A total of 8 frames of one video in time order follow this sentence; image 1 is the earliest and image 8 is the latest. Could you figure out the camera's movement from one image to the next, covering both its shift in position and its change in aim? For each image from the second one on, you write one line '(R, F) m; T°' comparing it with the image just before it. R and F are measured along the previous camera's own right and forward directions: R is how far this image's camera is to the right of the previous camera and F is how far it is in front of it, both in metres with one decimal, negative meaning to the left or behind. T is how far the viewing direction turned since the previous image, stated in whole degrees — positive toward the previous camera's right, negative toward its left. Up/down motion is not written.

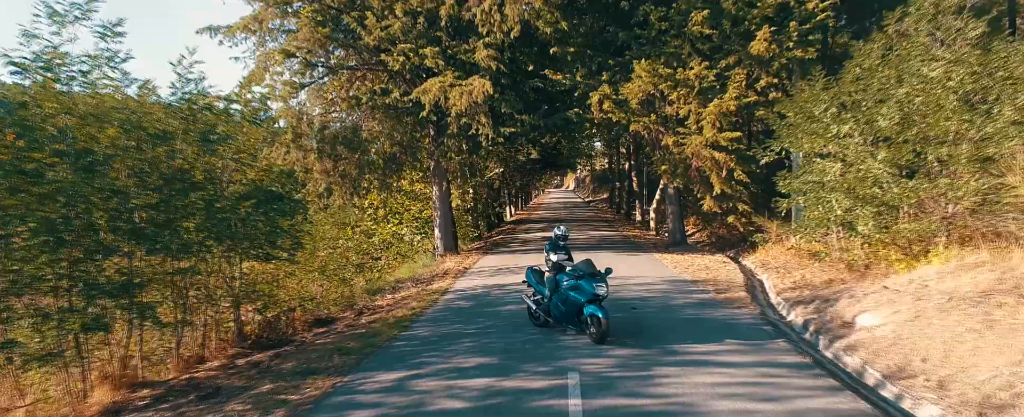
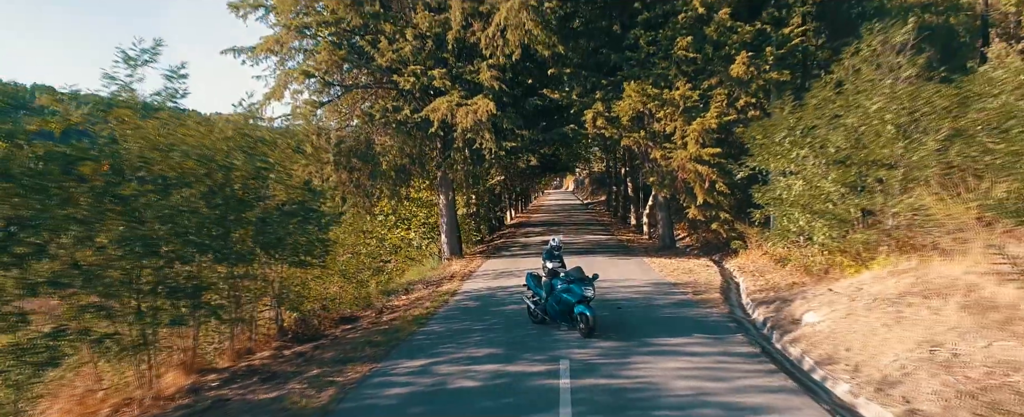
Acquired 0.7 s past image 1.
(0.0, -1.5) m; 0°
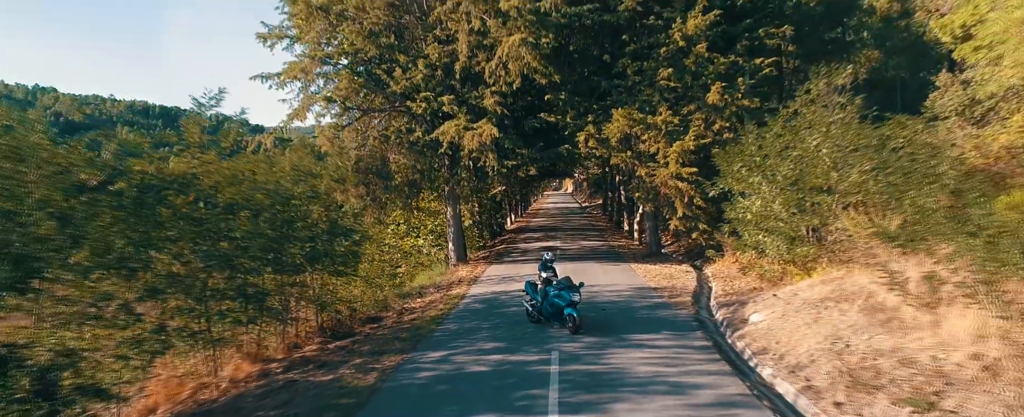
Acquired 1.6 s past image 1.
(0.0, -2.1) m; 0°
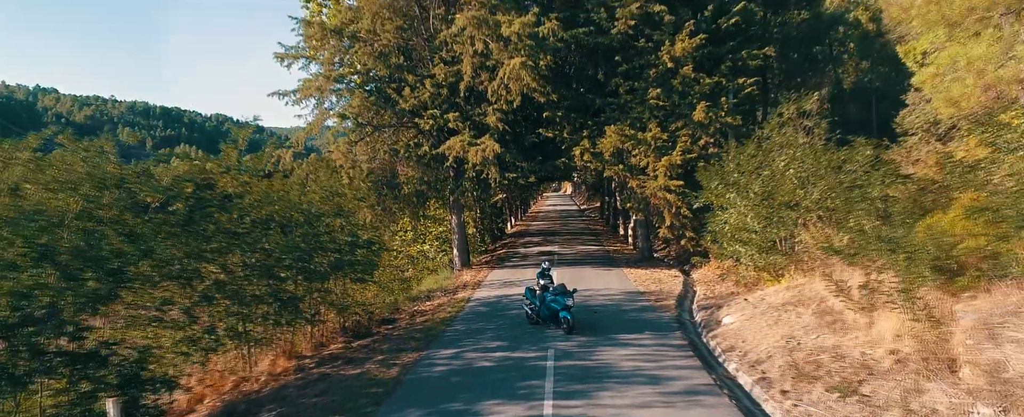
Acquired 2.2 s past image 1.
(0.0, -1.5) m; 0°
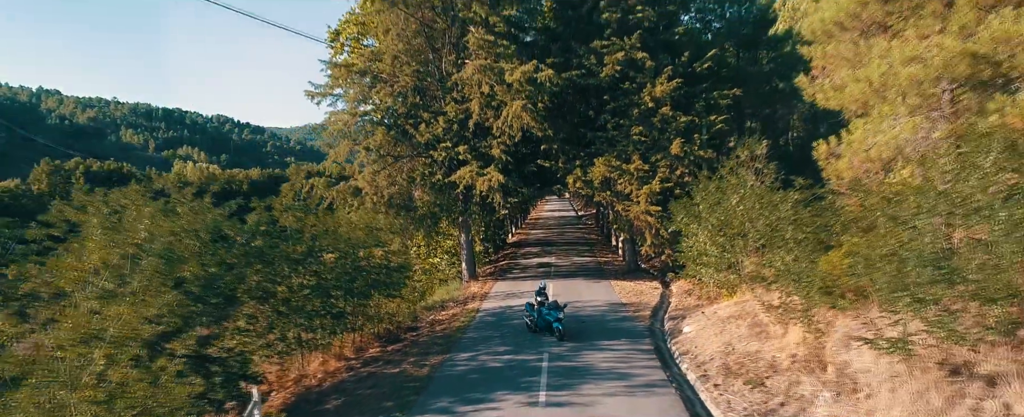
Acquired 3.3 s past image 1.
(-0.1, -3.2) m; 0°
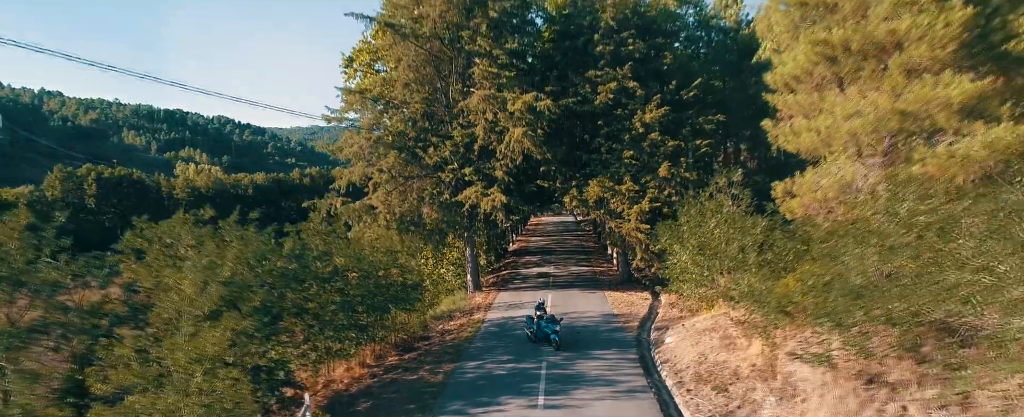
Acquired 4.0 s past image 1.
(-0.1, -2.1) m; 0°
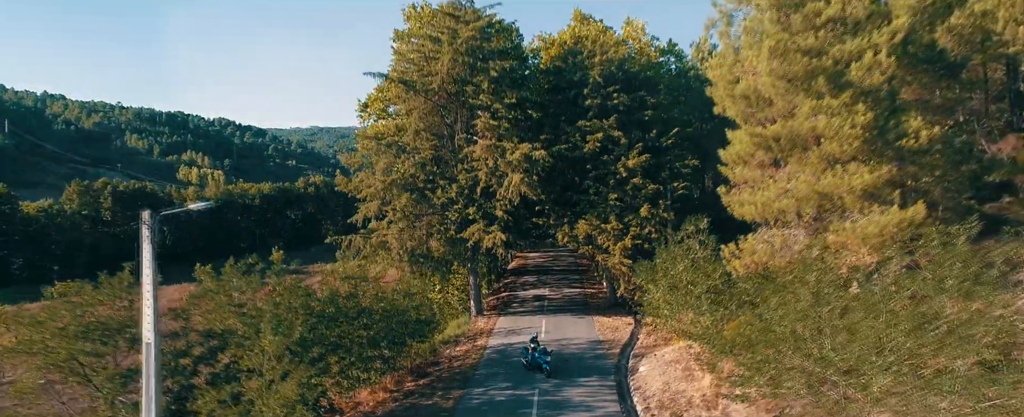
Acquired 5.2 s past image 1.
(+0.1, -3.4) m; 0°
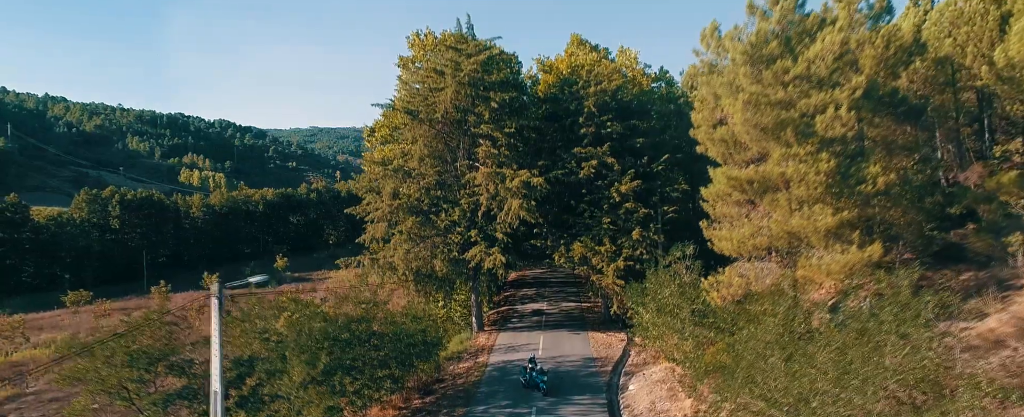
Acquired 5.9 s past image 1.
(0.0, -1.8) m; 0°
